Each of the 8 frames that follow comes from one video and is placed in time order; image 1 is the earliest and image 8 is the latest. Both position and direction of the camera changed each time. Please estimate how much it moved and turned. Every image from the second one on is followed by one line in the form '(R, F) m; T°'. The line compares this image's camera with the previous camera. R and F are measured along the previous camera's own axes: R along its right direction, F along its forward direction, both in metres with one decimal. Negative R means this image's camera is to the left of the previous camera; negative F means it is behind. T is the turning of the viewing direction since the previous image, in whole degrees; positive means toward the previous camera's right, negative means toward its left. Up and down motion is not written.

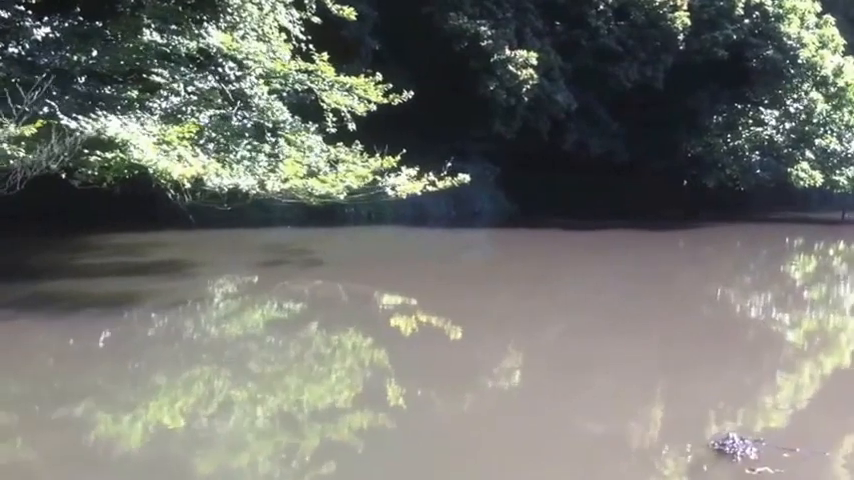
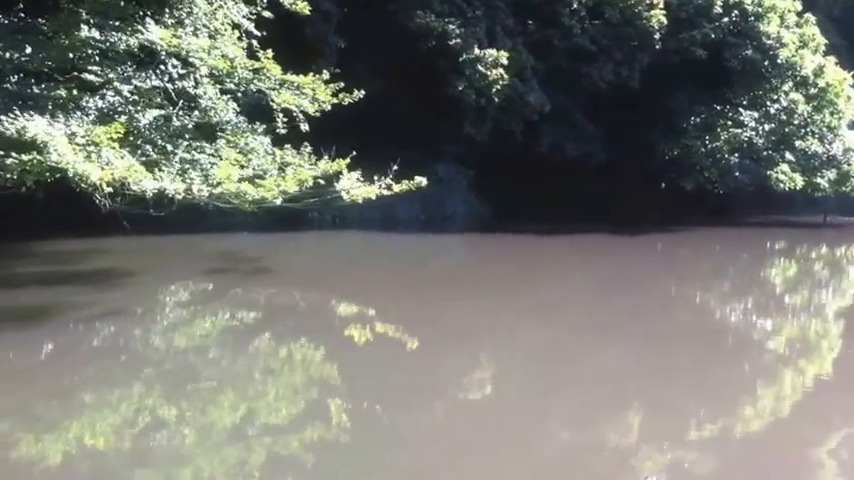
(+0.1, +0.3) m; +1°
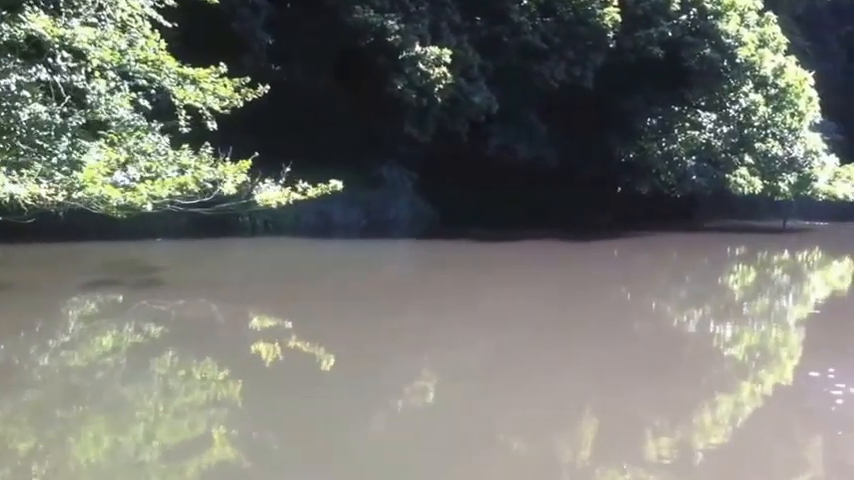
(+0.2, +0.5) m; +1°
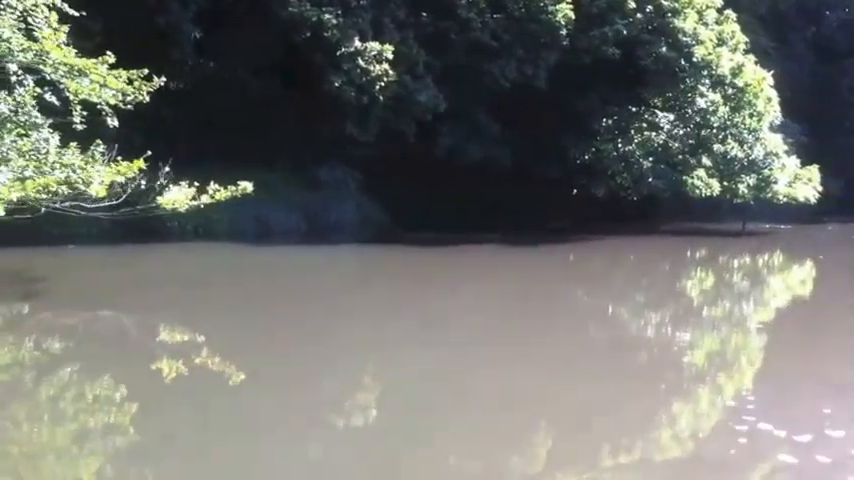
(+0.2, +0.4) m; +1°
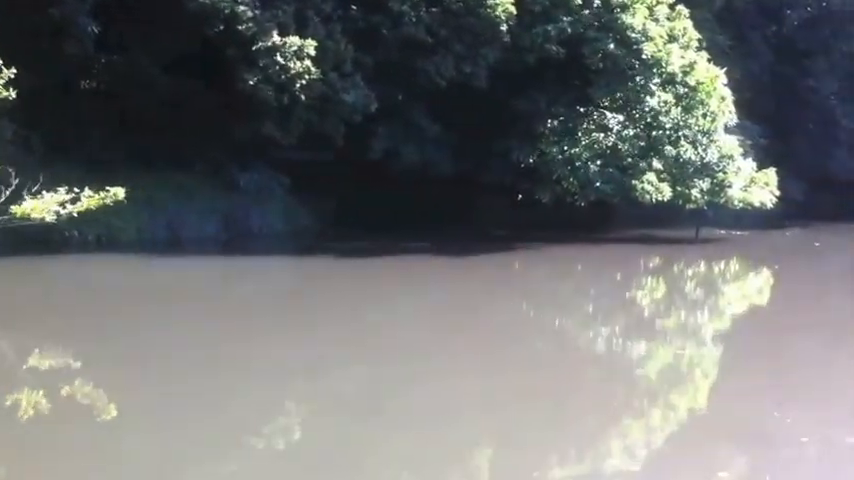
(+0.3, +0.6) m; +1°
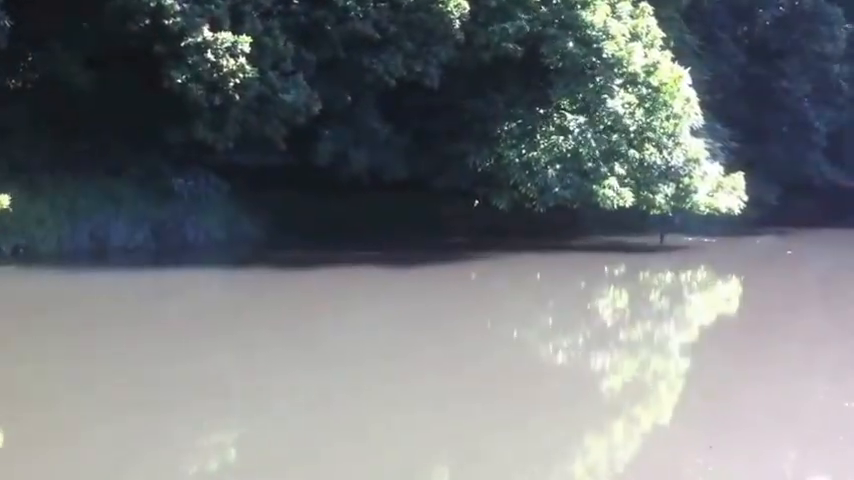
(+0.2, +0.5) m; +1°
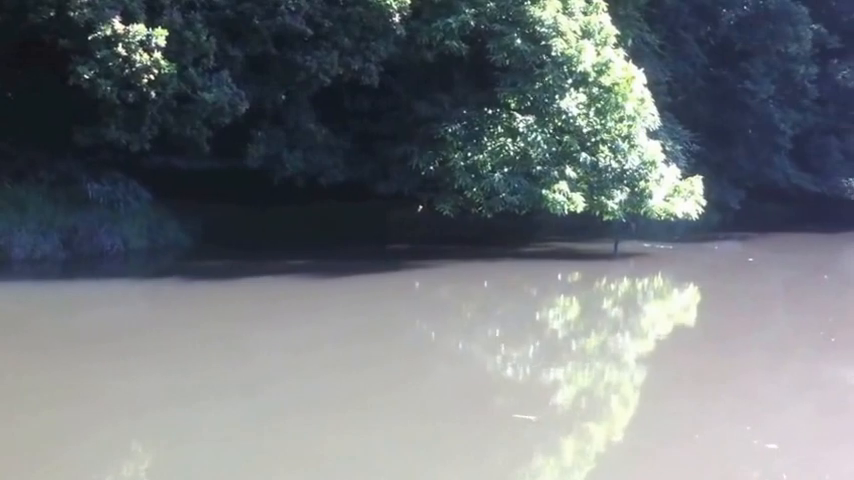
(+0.2, +0.6) m; +1°
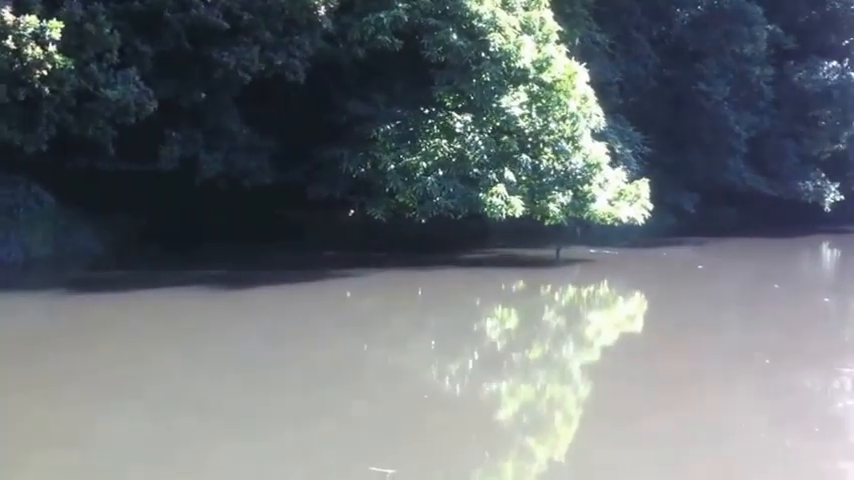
(+0.2, +0.5) m; +2°
